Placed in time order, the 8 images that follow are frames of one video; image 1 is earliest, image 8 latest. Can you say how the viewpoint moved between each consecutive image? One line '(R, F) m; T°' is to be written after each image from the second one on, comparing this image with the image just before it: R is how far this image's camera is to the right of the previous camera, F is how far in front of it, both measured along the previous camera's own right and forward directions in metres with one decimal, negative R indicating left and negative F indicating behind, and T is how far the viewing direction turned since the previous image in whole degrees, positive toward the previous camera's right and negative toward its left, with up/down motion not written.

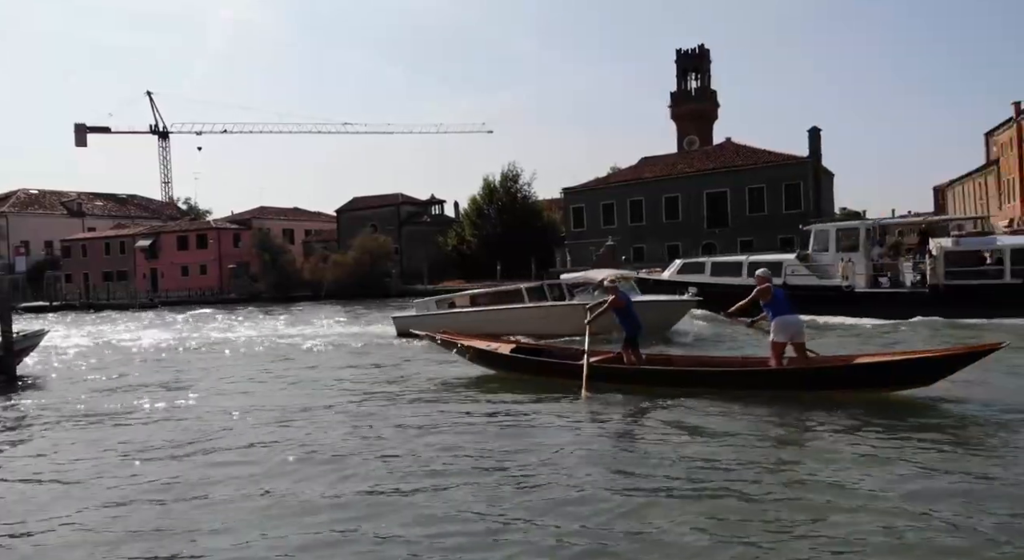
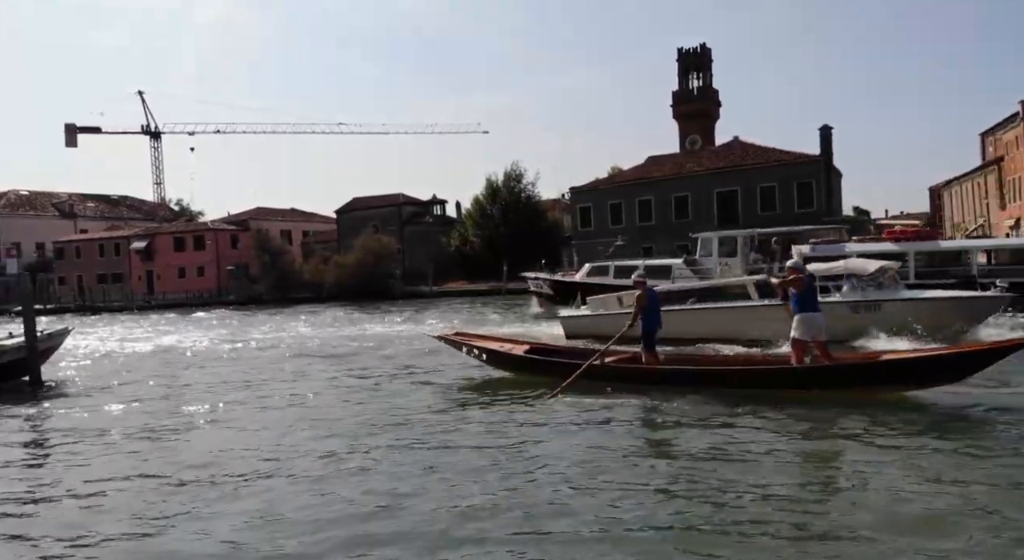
(-0.8, +0.3) m; +1°
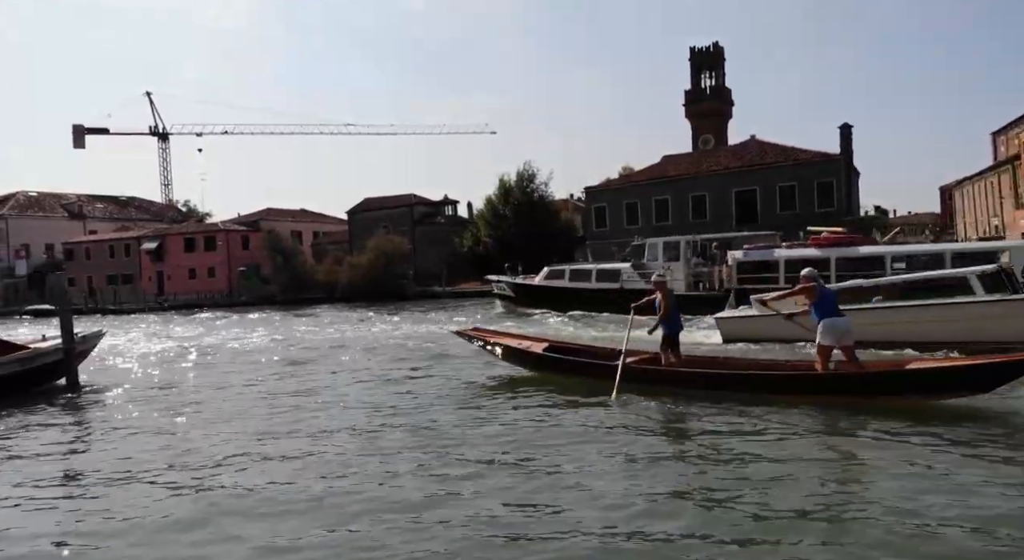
(-0.5, +0.2) m; 0°
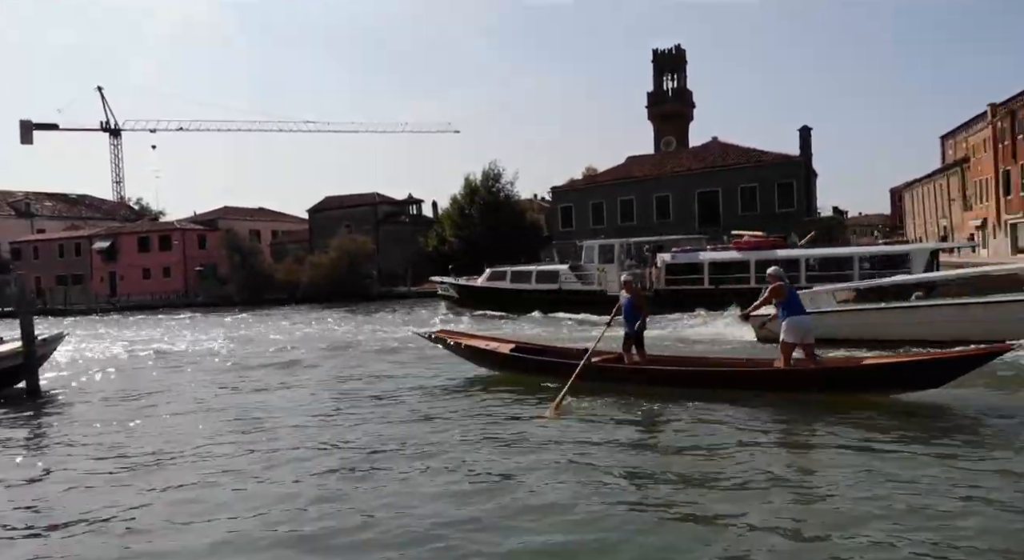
(-0.4, +0.1) m; +3°
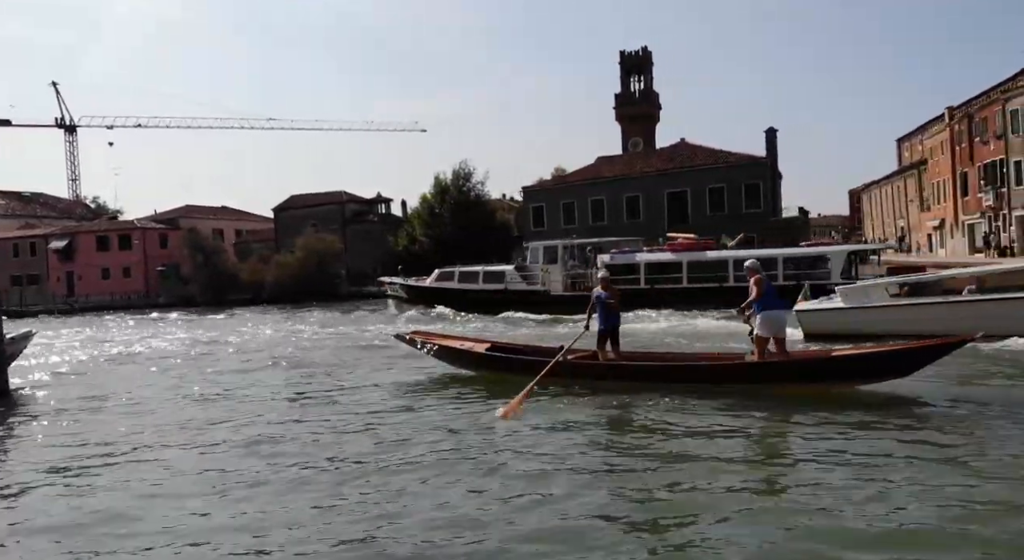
(-0.4, +0.1) m; +3°
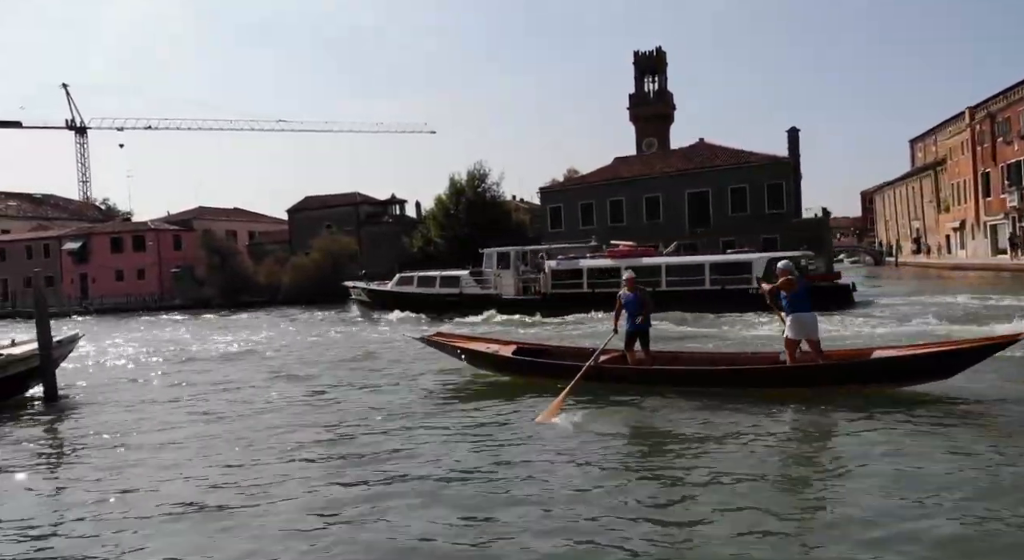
(-0.6, +0.2) m; 0°
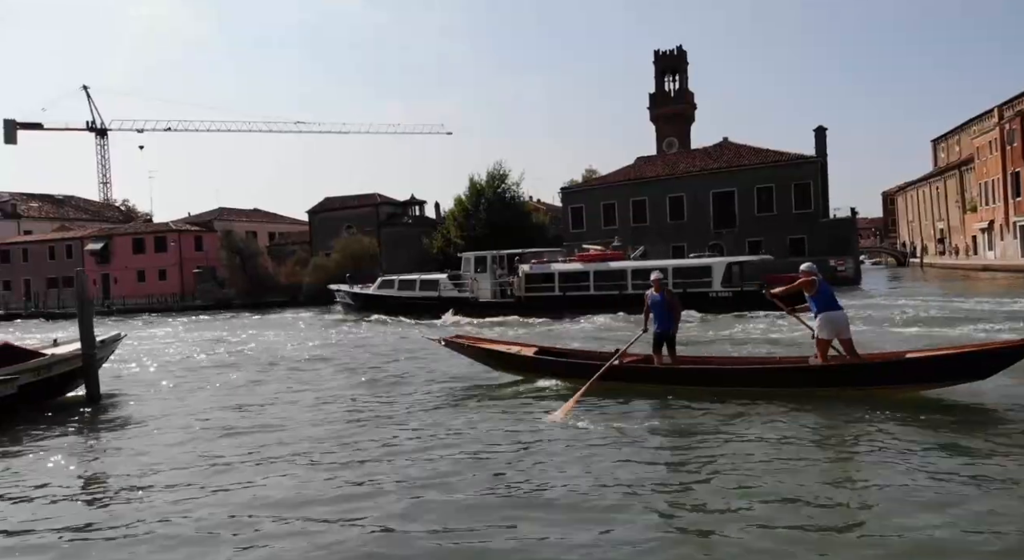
(-0.3, +0.2) m; -1°
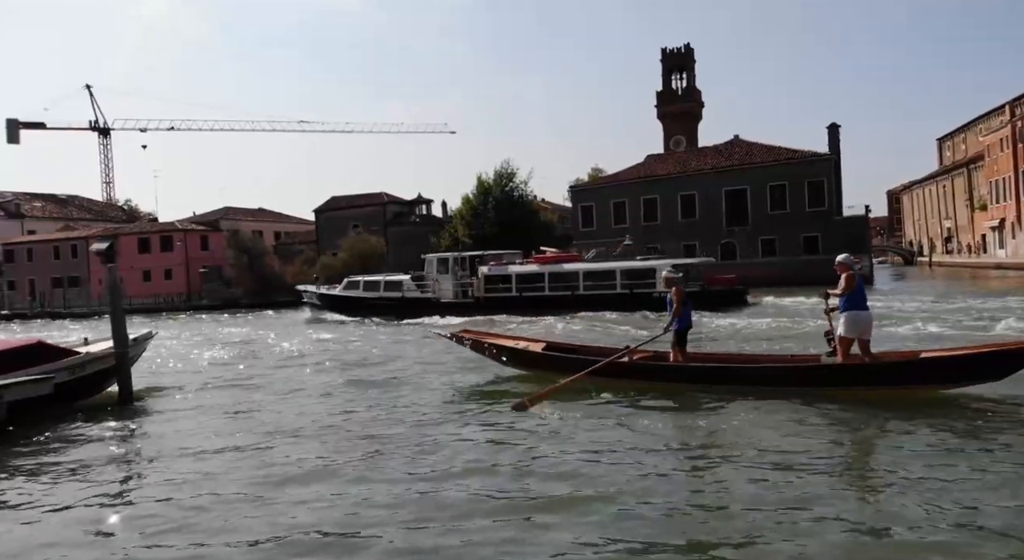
(-0.4, +0.2) m; 0°
